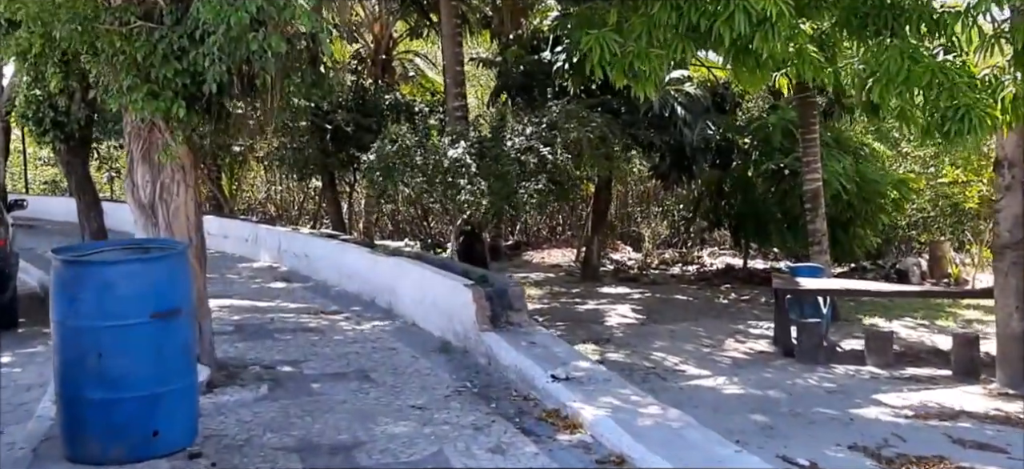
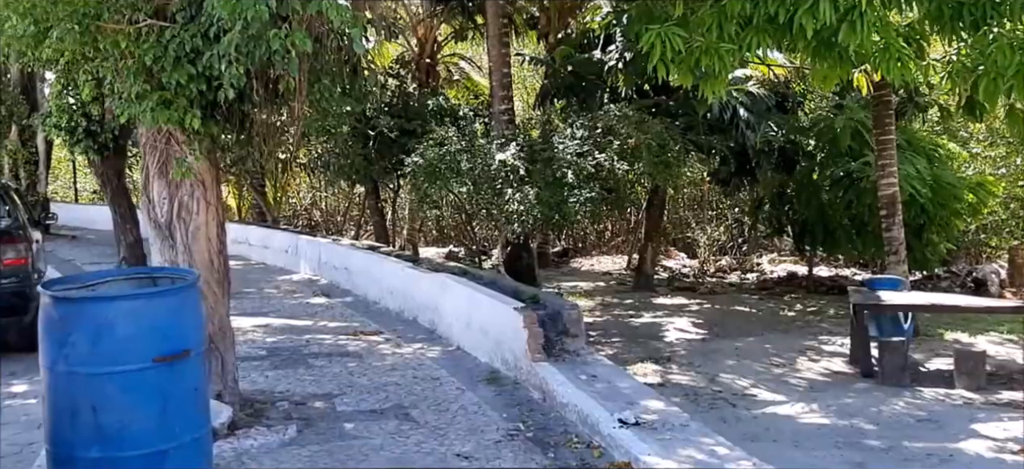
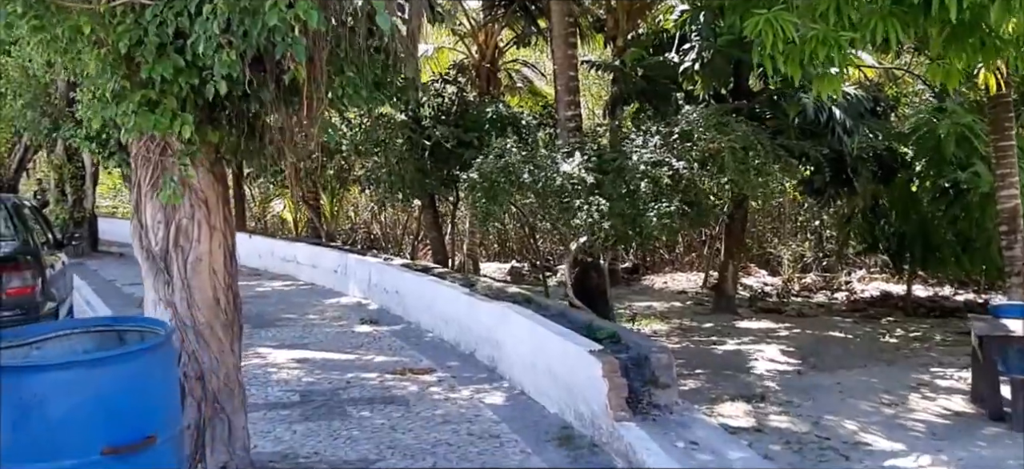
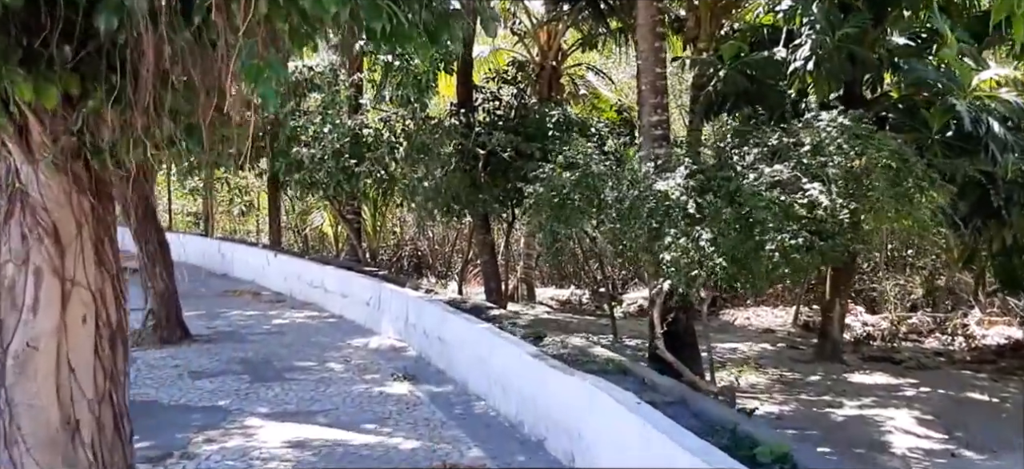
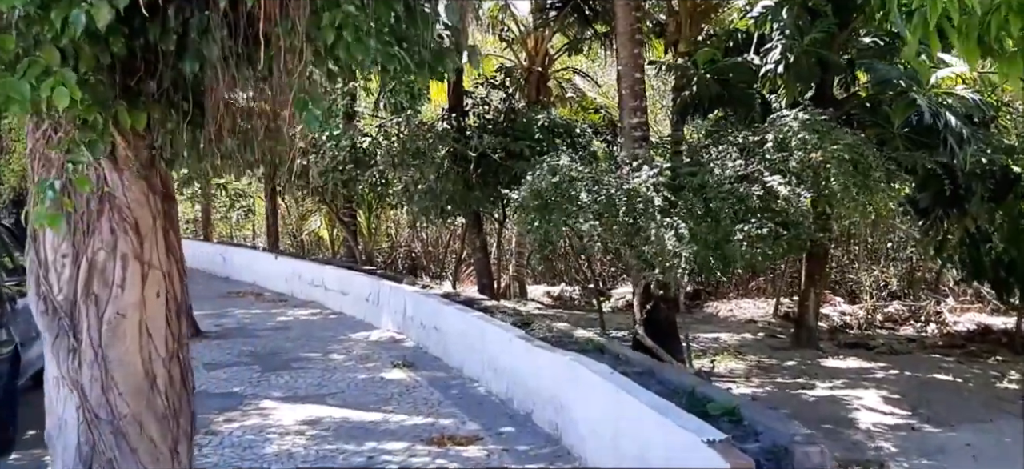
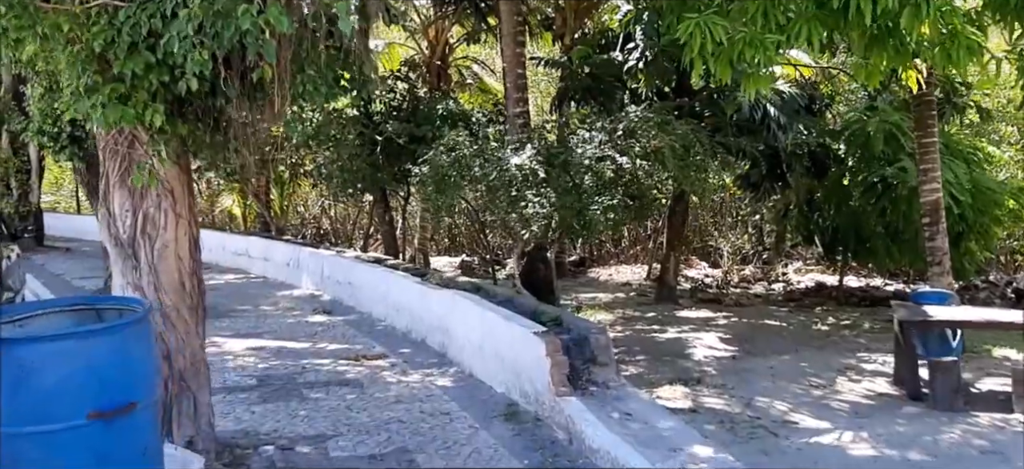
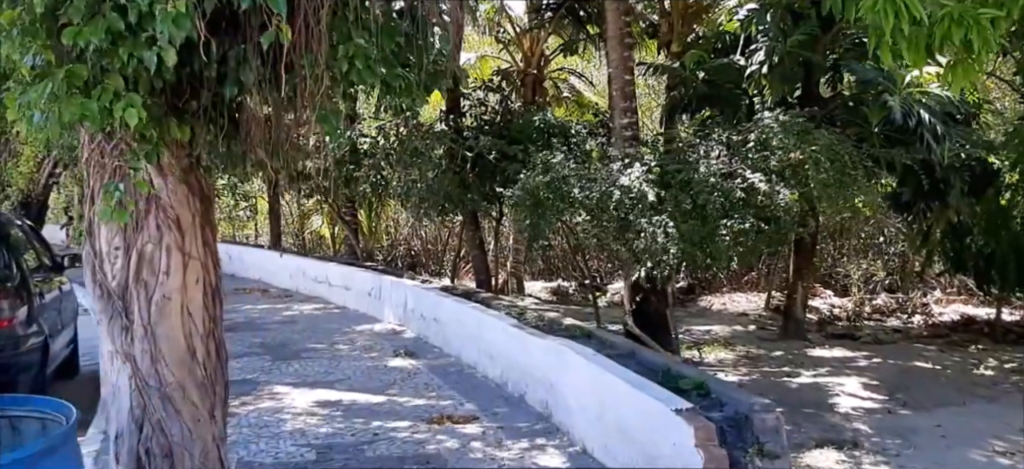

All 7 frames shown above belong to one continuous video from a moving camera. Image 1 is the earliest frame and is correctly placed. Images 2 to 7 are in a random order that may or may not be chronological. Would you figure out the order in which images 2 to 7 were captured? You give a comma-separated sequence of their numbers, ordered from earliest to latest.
2, 6, 3, 7, 5, 4
